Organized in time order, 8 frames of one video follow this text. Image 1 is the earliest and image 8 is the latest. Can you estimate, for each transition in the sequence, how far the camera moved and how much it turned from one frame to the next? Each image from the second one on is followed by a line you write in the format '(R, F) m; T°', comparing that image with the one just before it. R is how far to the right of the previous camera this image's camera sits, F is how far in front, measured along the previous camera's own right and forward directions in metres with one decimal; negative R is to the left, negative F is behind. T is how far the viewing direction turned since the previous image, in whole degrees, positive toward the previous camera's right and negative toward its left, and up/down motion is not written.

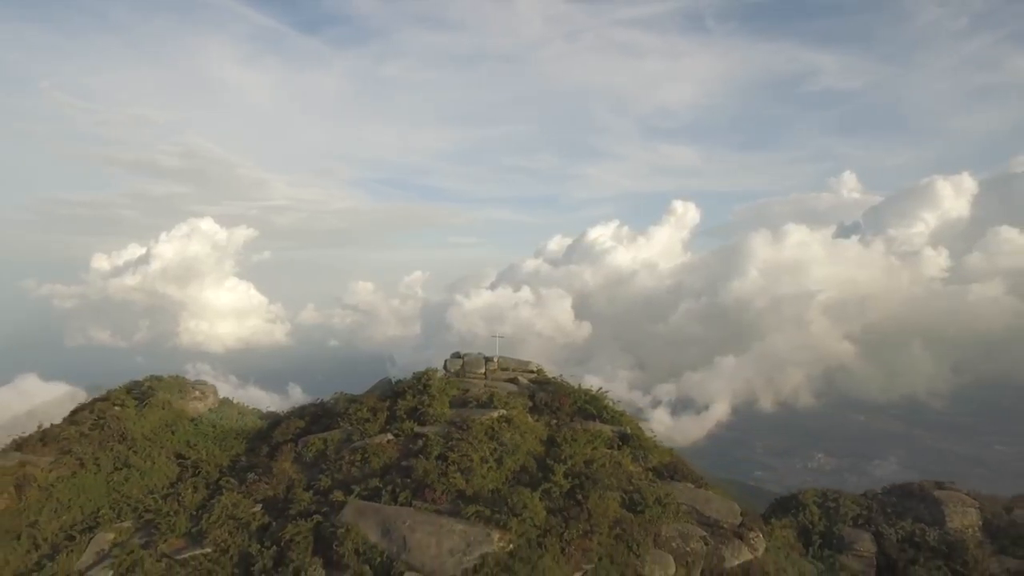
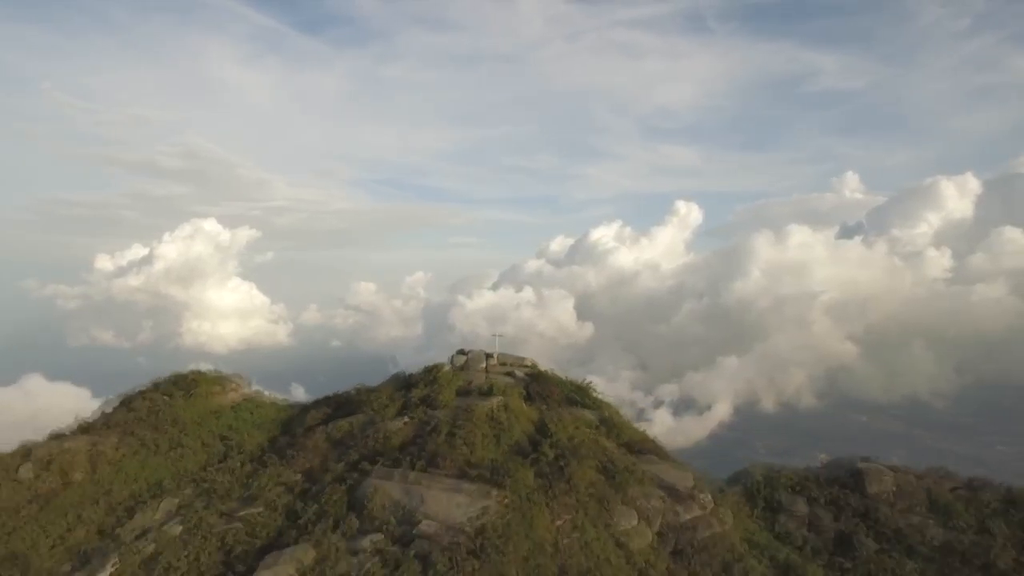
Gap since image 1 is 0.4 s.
(-1.7, -4.3) m; 0°
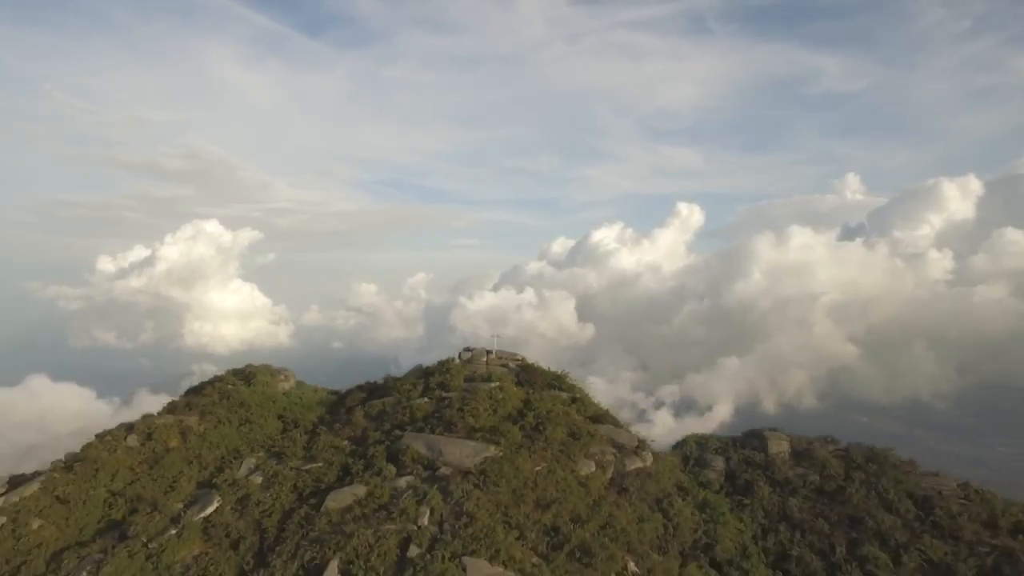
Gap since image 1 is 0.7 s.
(-0.5, -2.1) m; 0°
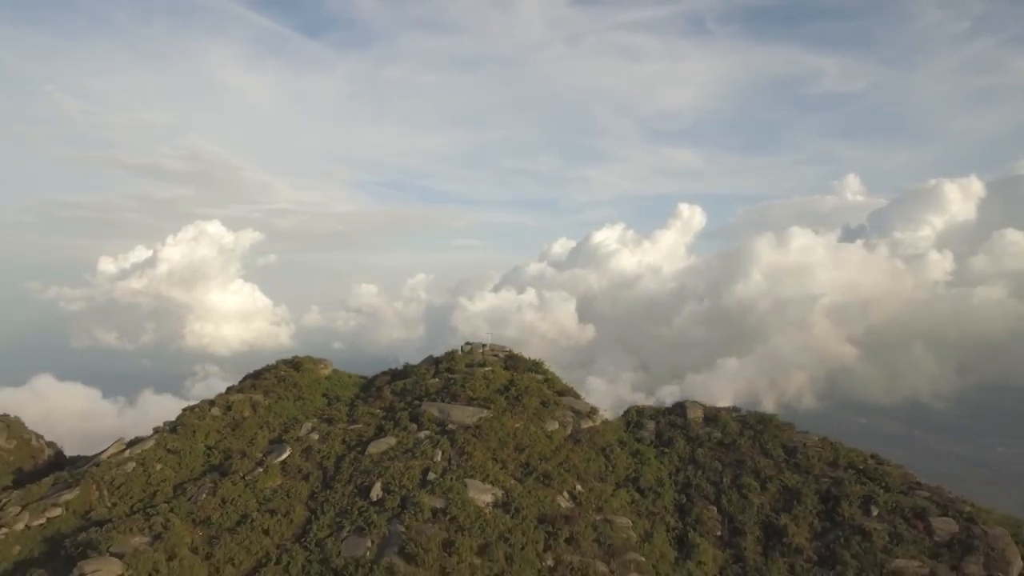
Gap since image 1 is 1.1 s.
(-1.4, -4.8) m; 0°
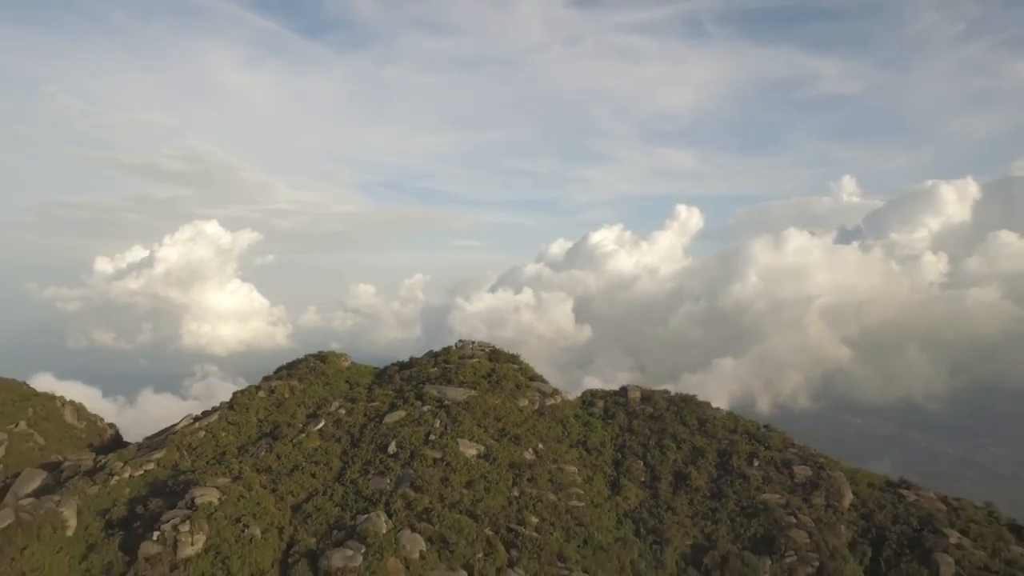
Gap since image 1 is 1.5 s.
(-0.5, -6.1) m; 0°
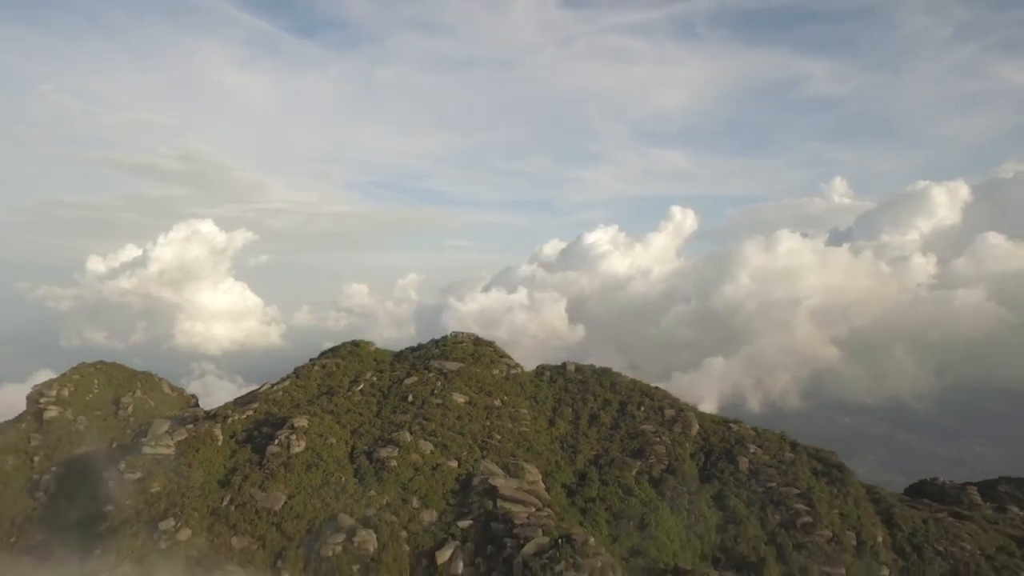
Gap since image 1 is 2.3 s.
(-2.4, -13.9) m; +1°
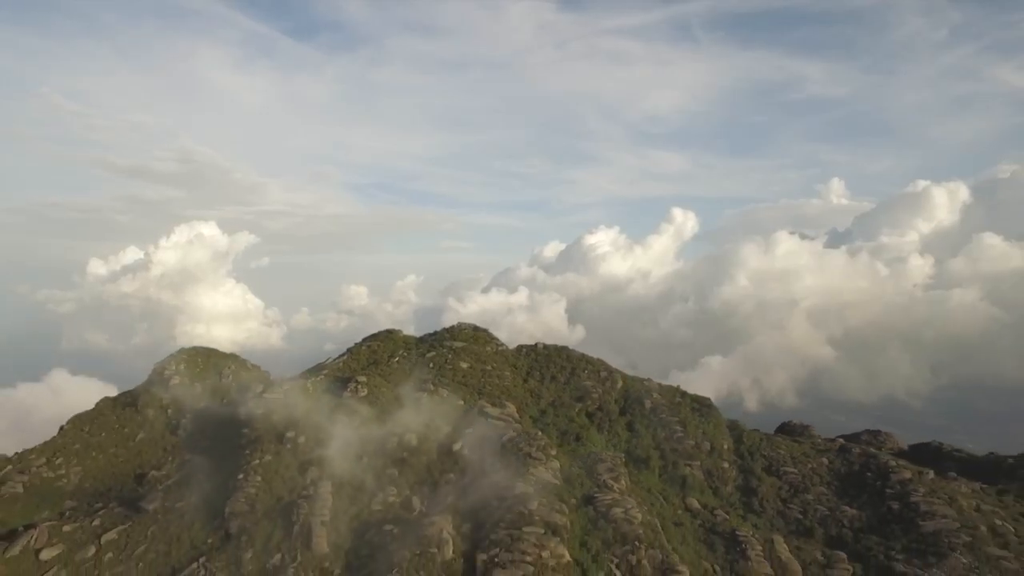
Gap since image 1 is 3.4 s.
(-5.2, -17.0) m; 0°
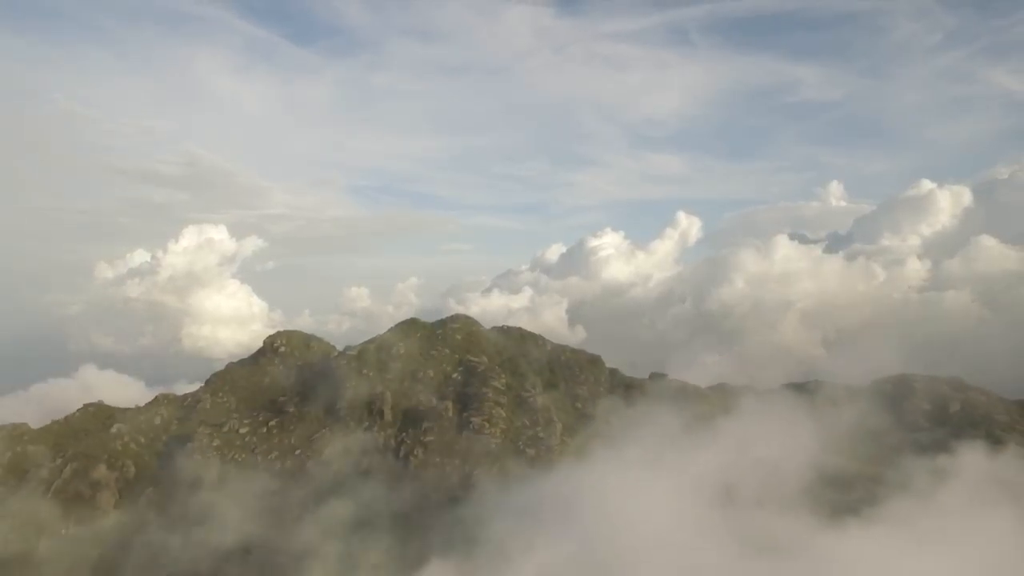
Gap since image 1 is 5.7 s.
(-8.0, -39.9) m; 0°
